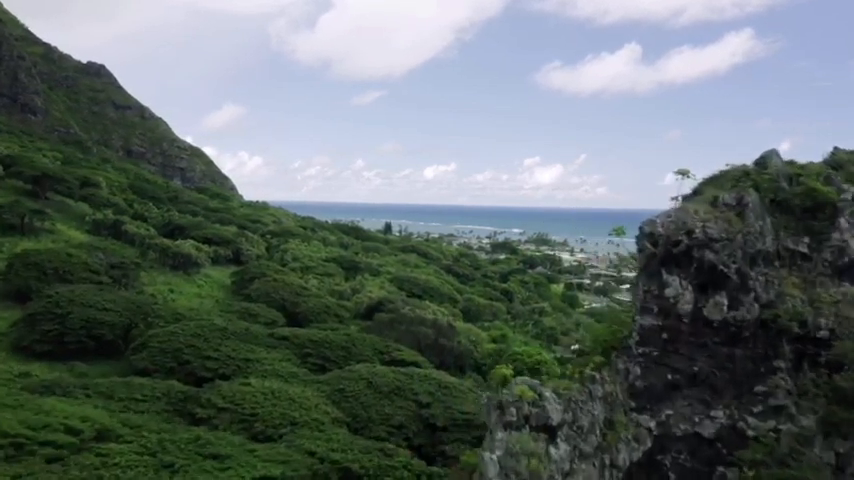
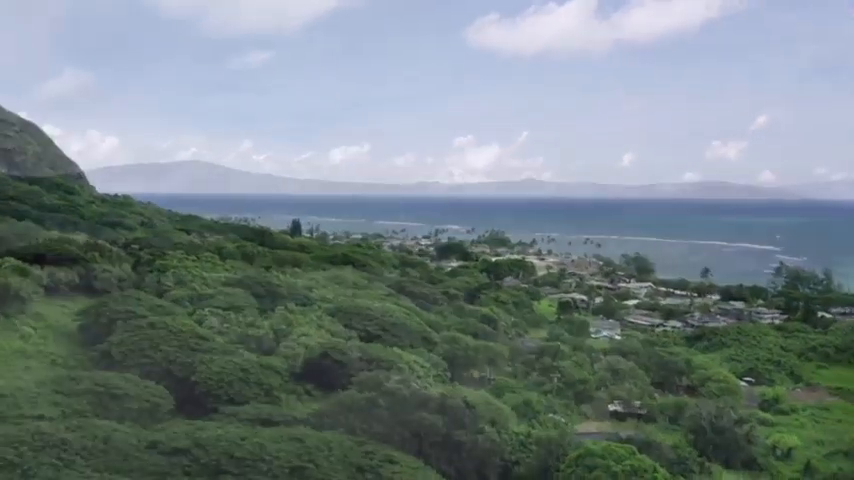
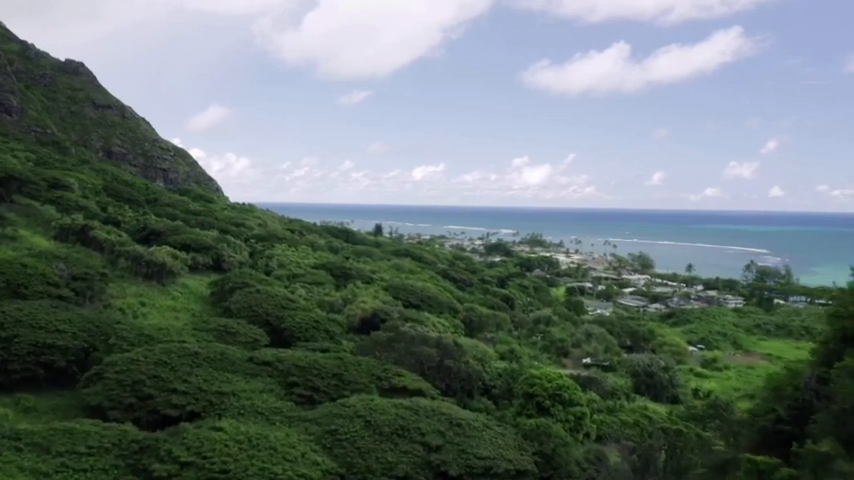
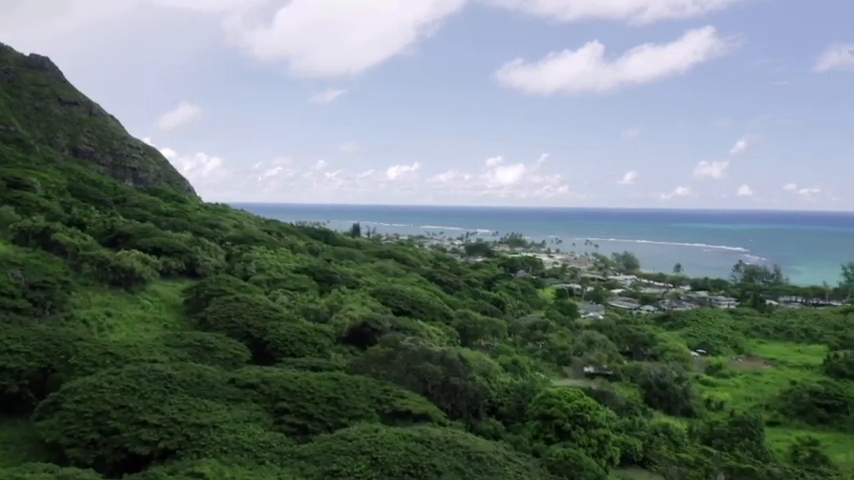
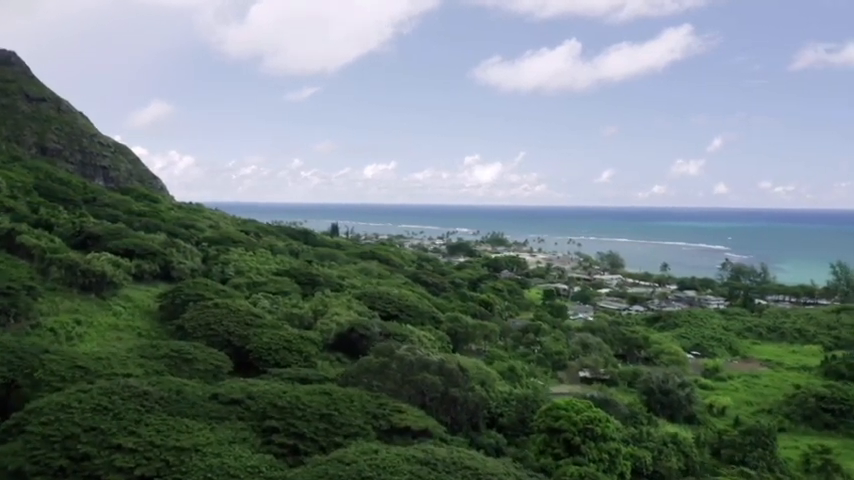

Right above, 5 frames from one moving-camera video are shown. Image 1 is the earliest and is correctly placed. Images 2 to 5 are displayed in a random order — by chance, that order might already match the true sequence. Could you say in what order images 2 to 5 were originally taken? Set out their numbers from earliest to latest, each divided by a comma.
3, 4, 5, 2
